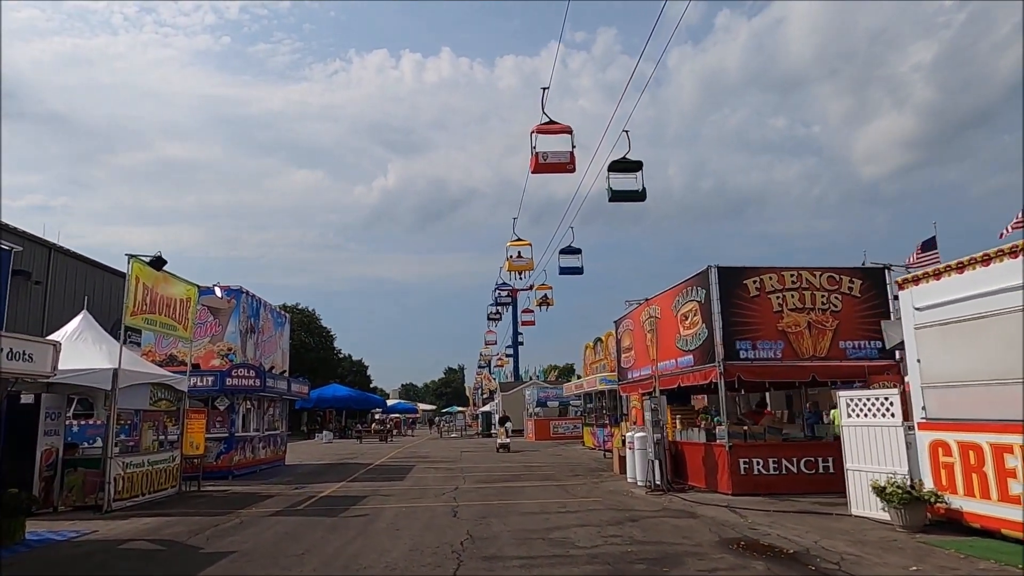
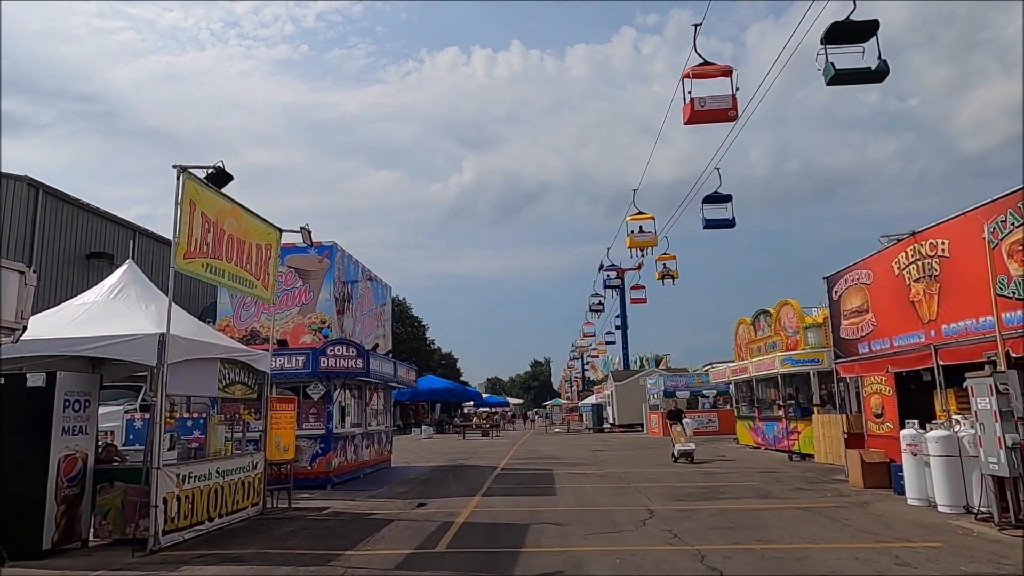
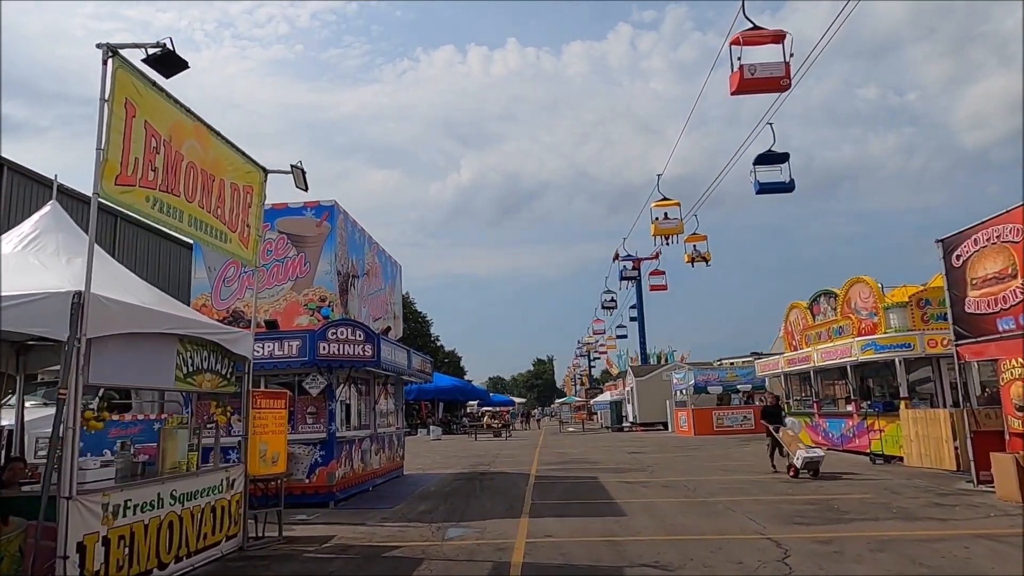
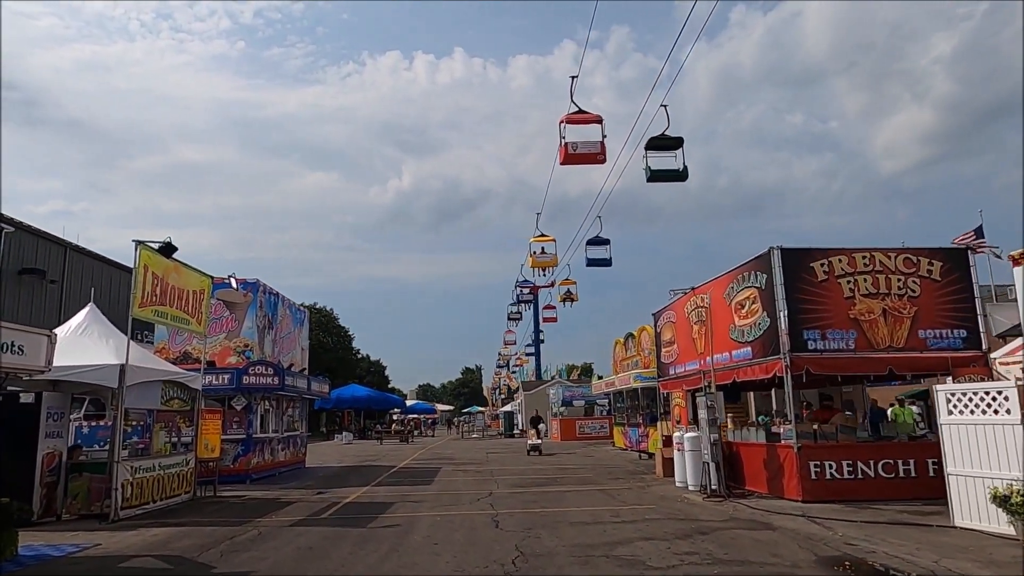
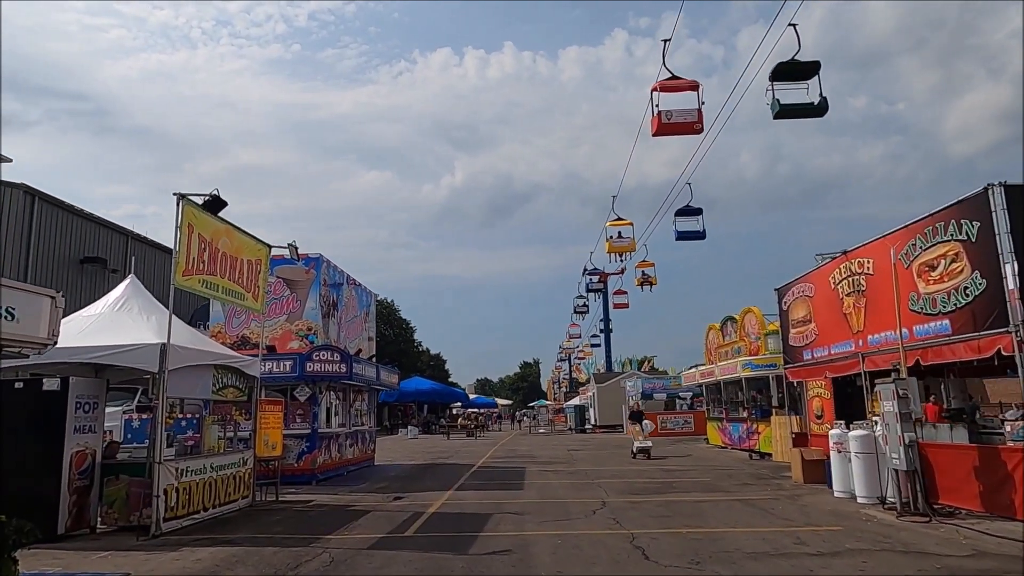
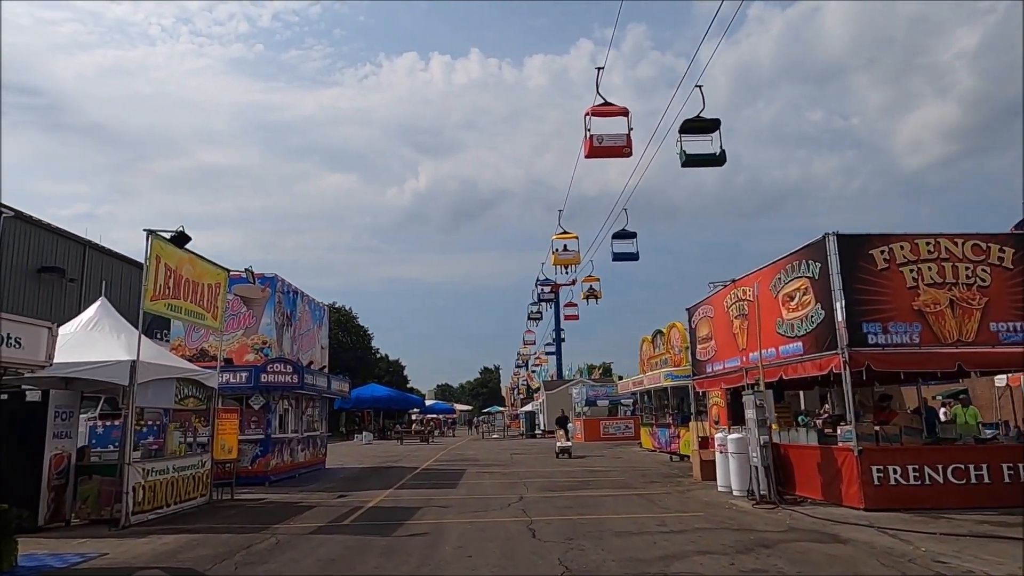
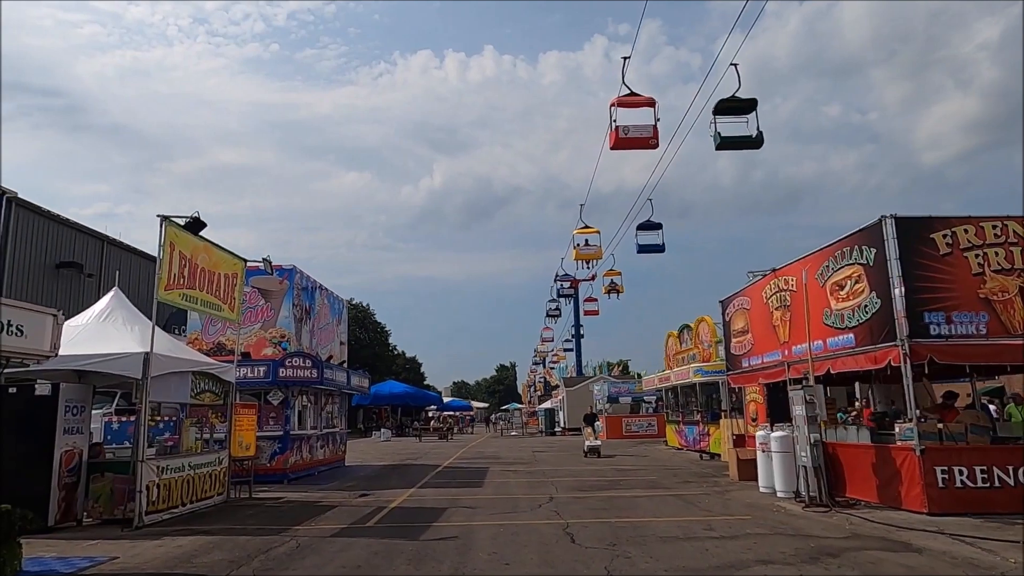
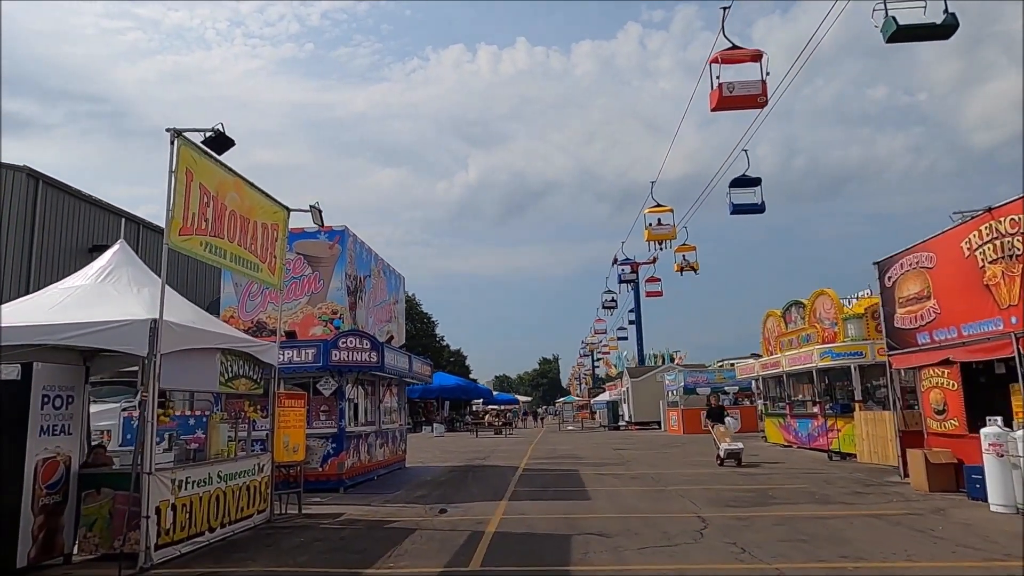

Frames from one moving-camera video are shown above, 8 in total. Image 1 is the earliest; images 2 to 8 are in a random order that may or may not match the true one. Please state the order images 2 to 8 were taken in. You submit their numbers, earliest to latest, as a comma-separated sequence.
4, 6, 7, 5, 2, 8, 3
